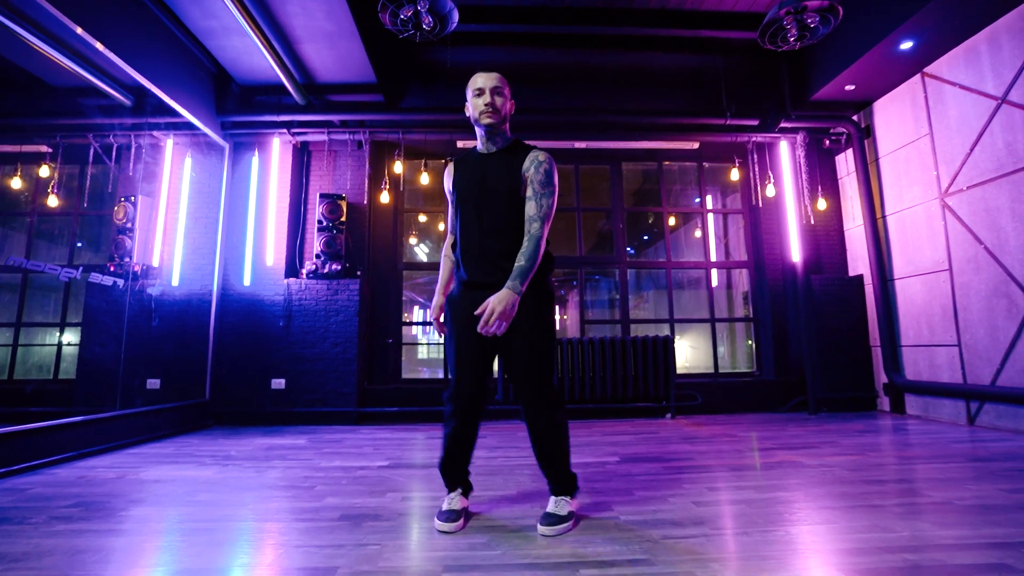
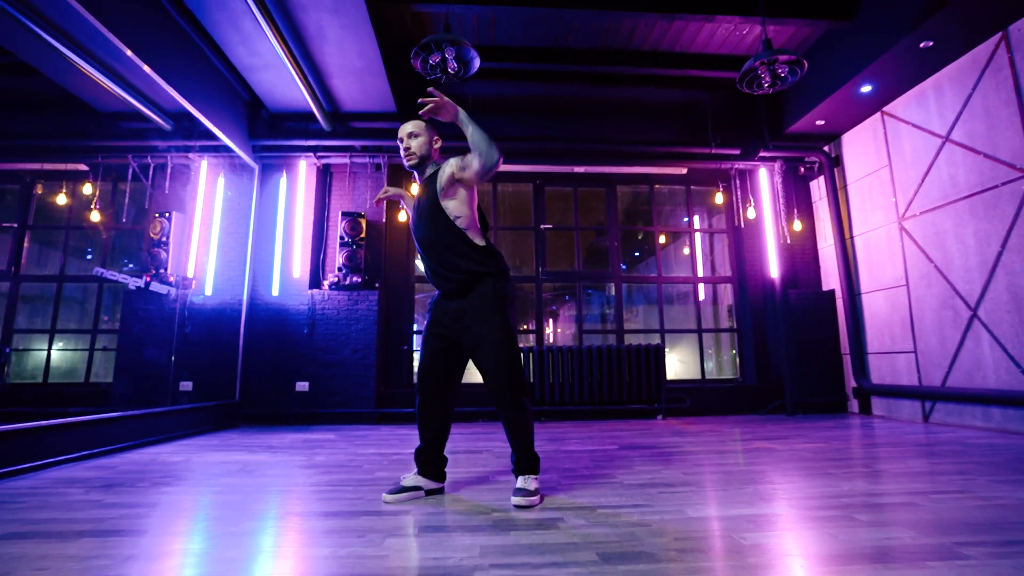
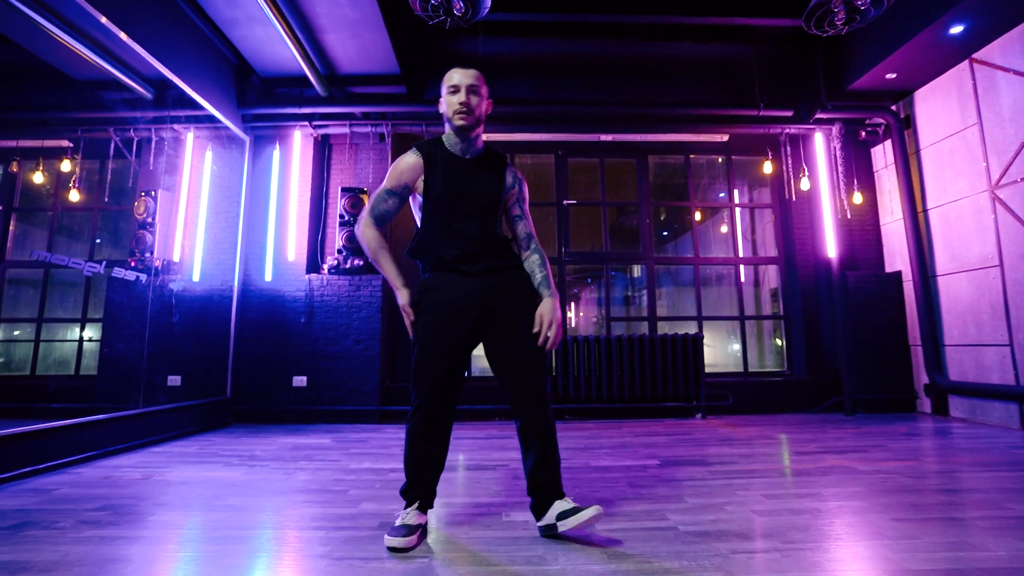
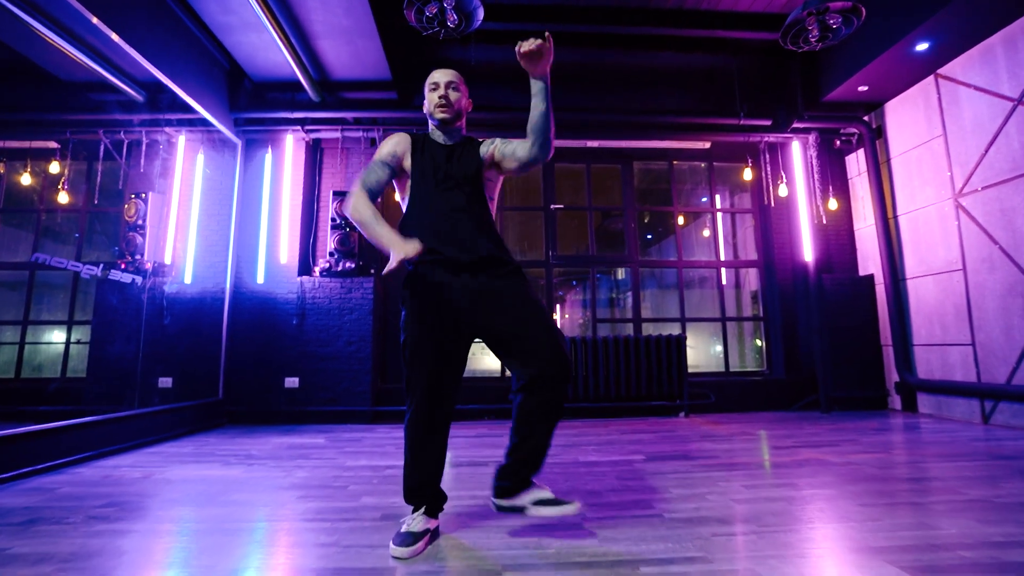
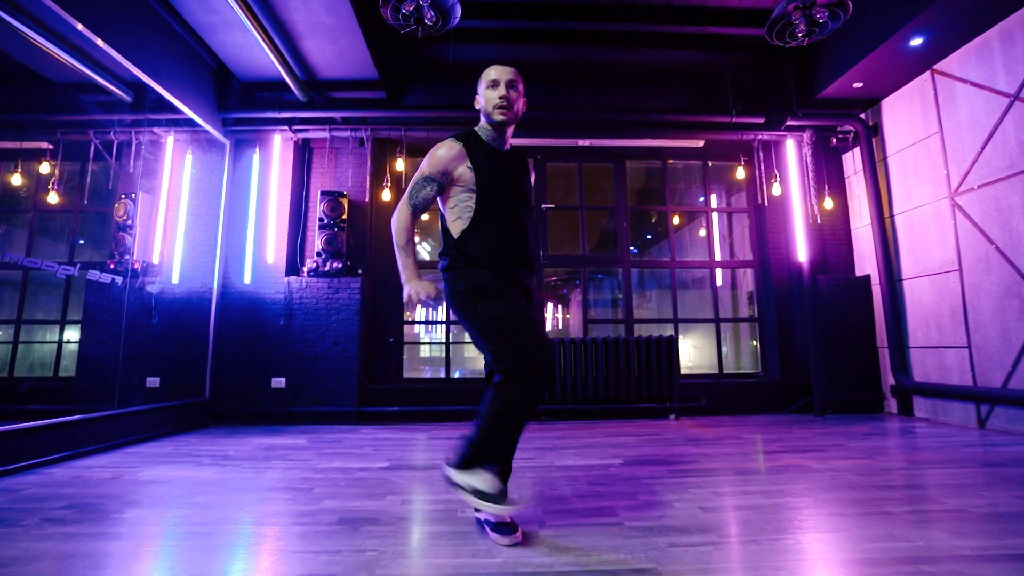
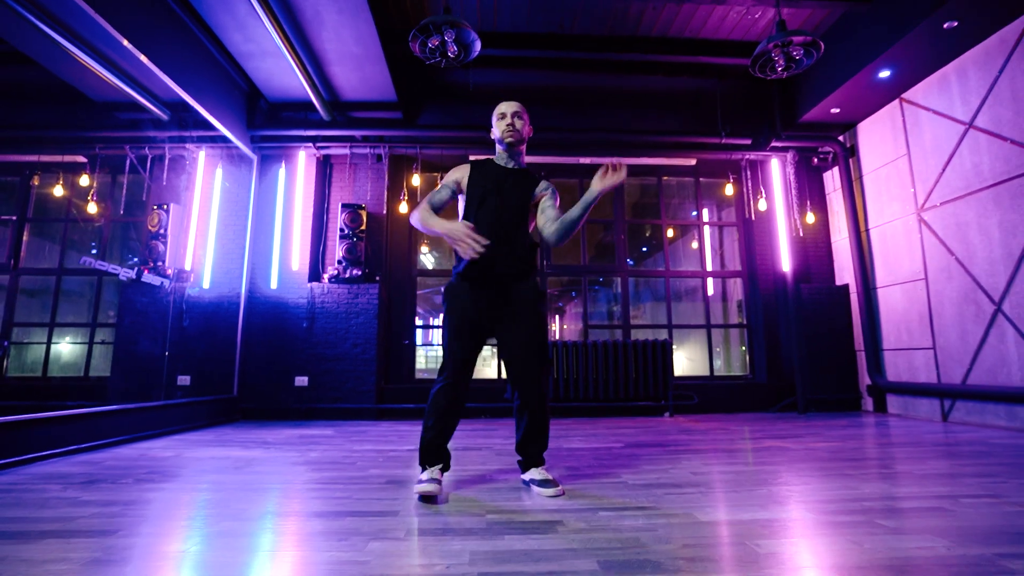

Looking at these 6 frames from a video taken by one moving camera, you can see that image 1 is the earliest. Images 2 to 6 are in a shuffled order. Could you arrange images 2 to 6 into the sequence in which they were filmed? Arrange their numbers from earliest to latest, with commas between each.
5, 3, 6, 4, 2
